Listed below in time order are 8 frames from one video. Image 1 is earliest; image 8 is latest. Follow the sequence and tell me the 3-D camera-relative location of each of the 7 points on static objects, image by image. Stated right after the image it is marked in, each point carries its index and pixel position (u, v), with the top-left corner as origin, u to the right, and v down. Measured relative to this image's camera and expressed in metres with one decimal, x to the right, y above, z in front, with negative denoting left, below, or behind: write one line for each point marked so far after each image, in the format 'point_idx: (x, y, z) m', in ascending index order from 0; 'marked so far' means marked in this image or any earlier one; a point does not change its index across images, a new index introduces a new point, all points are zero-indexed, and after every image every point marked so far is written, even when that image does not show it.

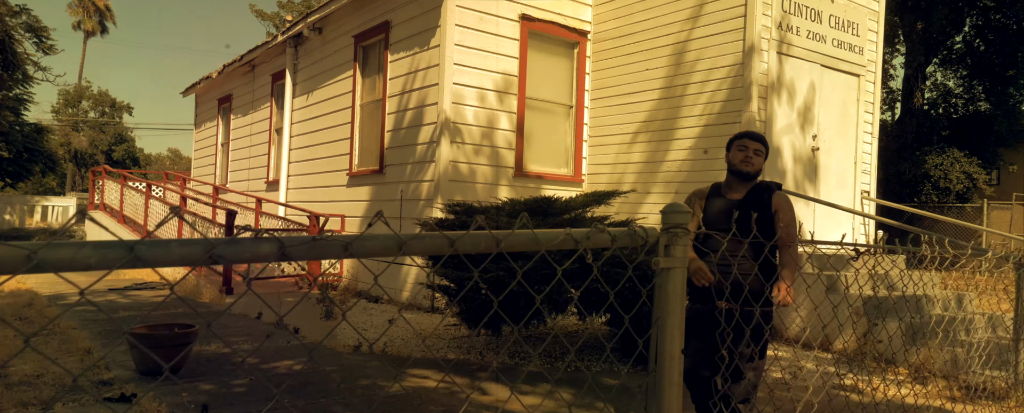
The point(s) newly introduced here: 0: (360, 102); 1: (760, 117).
0: (-2.2, +1.5, +9.8) m
1: (+2.8, +1.0, +7.7) m
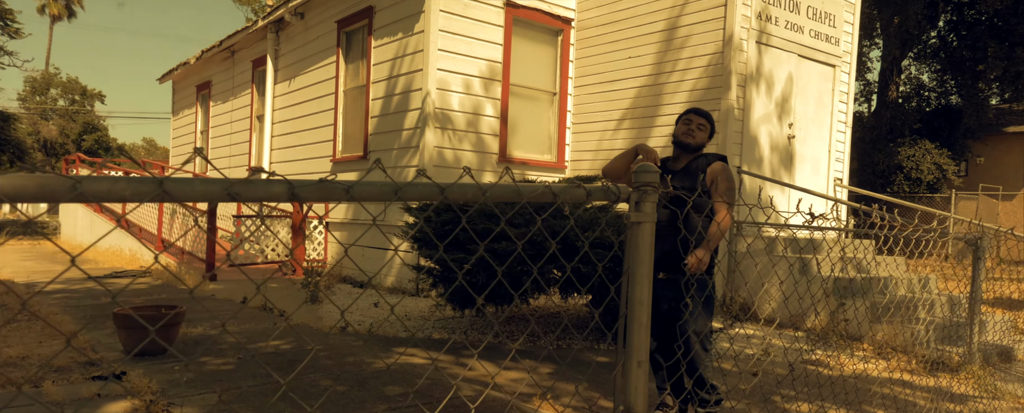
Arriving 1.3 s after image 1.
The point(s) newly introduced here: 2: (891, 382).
0: (-2.5, +1.7, +9.9) m
1: (+2.6, +1.2, +7.8) m
2: (+3.1, -1.4, +5.5) m
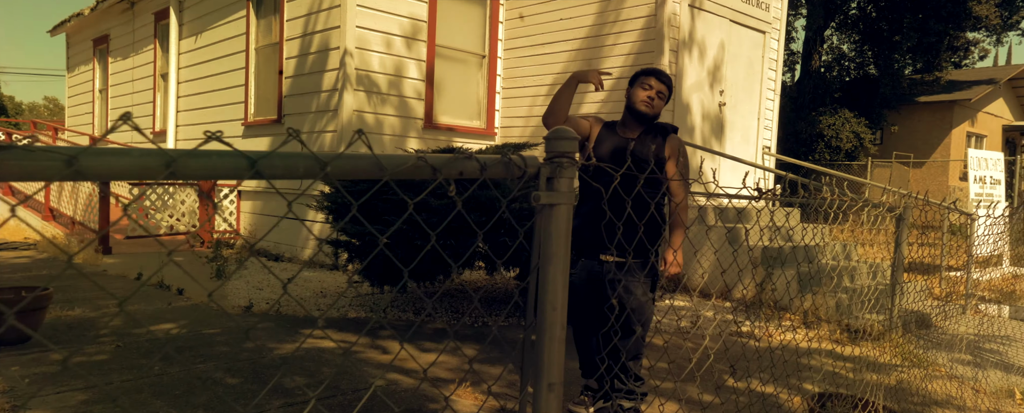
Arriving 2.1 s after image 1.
0: (-3.5, +2.2, +9.1) m
1: (+1.8, +1.5, +7.6) m
2: (+2.5, -1.2, +5.4) m
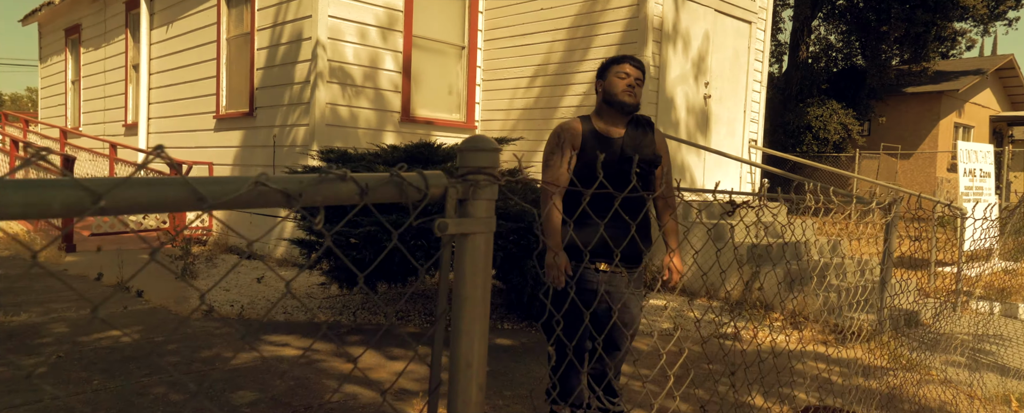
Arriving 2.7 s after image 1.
0: (-3.7, +2.2, +8.8) m
1: (+1.5, +1.6, +7.4) m
2: (+2.3, -1.1, +5.3) m
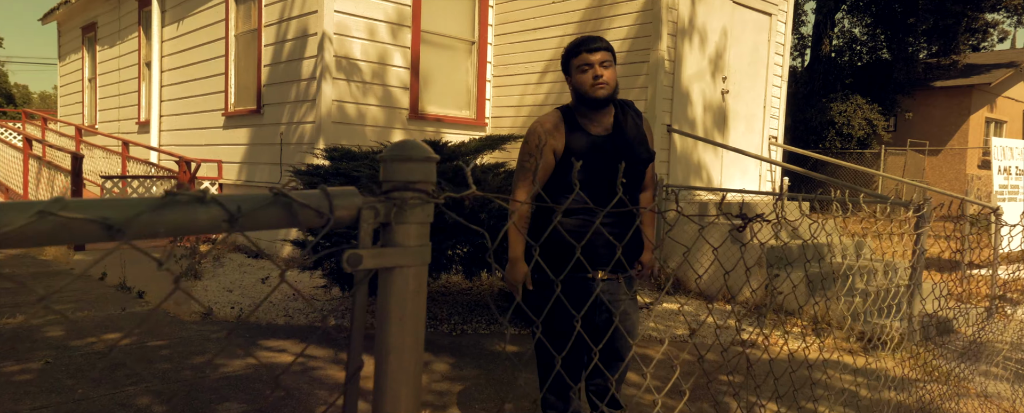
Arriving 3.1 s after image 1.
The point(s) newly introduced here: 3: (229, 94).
0: (-3.6, +2.2, +8.7) m
1: (+1.7, +1.6, +7.1) m
2: (+2.3, -1.2, +5.0) m
3: (-3.6, +1.4, +8.8) m
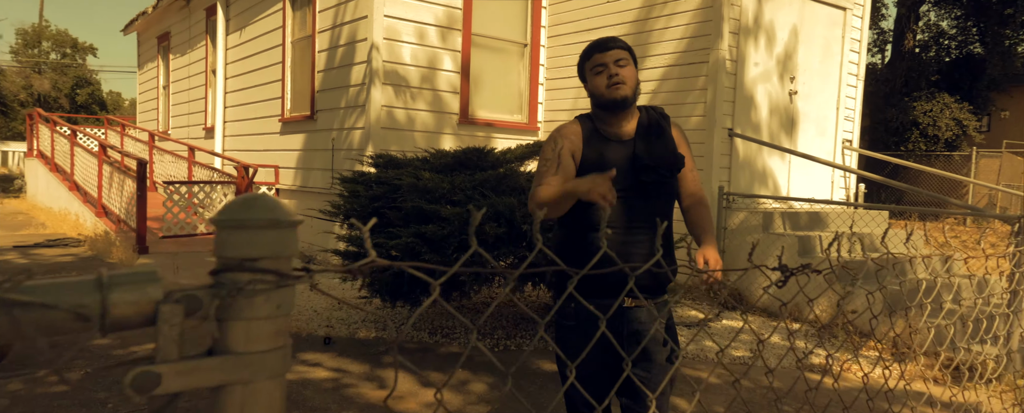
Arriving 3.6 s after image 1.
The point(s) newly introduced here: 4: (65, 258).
0: (-2.9, +2.2, +8.8) m
1: (+2.2, +1.5, +6.7) m
2: (+2.6, -1.2, +4.5) m
3: (-2.9, +1.4, +8.8) m
4: (-5.4, -0.6, +8.2) m
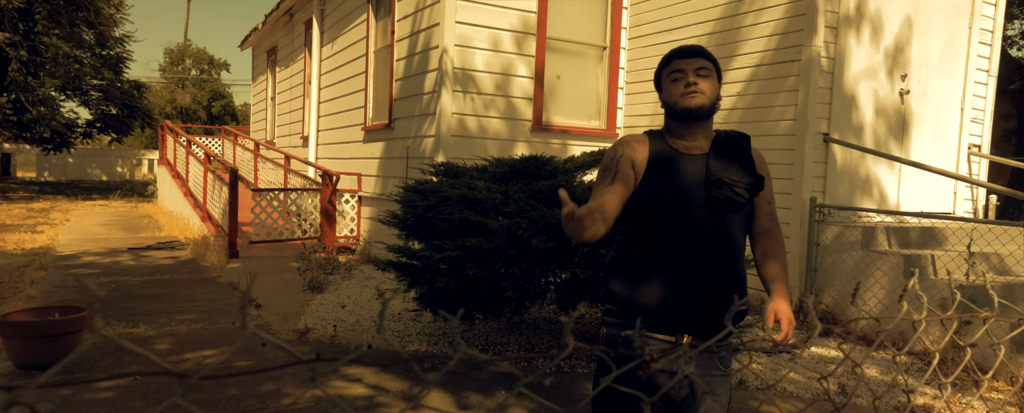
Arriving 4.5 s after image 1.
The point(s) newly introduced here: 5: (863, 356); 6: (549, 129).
0: (-1.8, +2.1, +8.9) m
1: (+2.8, +1.4, +6.1) m
2: (+2.9, -1.3, +3.8) m
3: (-1.9, +1.3, +9.0) m
4: (-4.5, -0.7, +8.7) m
5: (+2.7, -1.1, +5.1) m
6: (+0.4, +0.9, +7.5) m
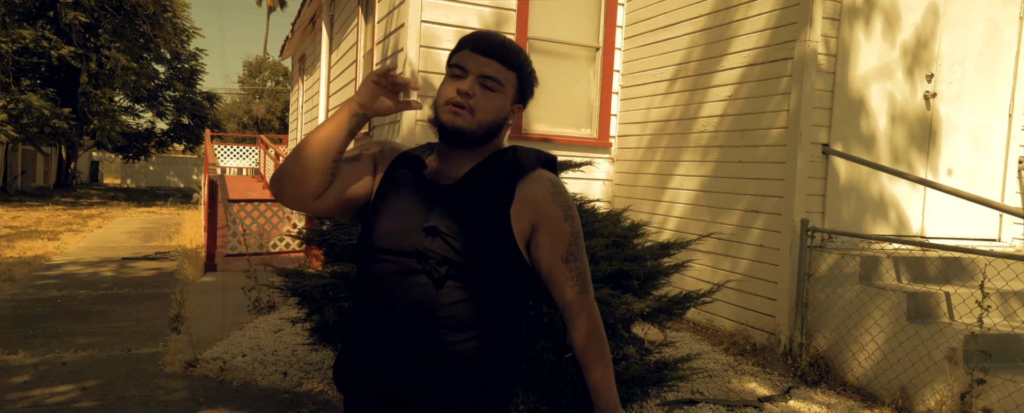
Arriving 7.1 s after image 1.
0: (-1.9, +1.9, +8.5) m
1: (+2.4, +1.2, +5.1) m
2: (+2.2, -1.5, +2.9) m
3: (-2.0, +1.1, +8.5) m
4: (-4.6, -0.8, +8.5) m
5: (+2.1, -1.3, +4.2) m
6: (+0.1, +0.7, +6.8) m
